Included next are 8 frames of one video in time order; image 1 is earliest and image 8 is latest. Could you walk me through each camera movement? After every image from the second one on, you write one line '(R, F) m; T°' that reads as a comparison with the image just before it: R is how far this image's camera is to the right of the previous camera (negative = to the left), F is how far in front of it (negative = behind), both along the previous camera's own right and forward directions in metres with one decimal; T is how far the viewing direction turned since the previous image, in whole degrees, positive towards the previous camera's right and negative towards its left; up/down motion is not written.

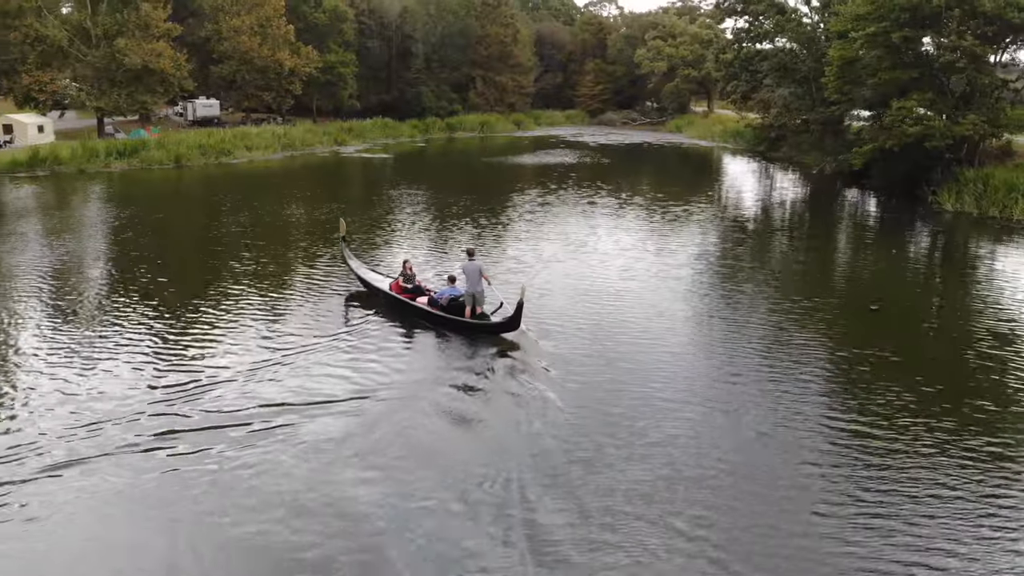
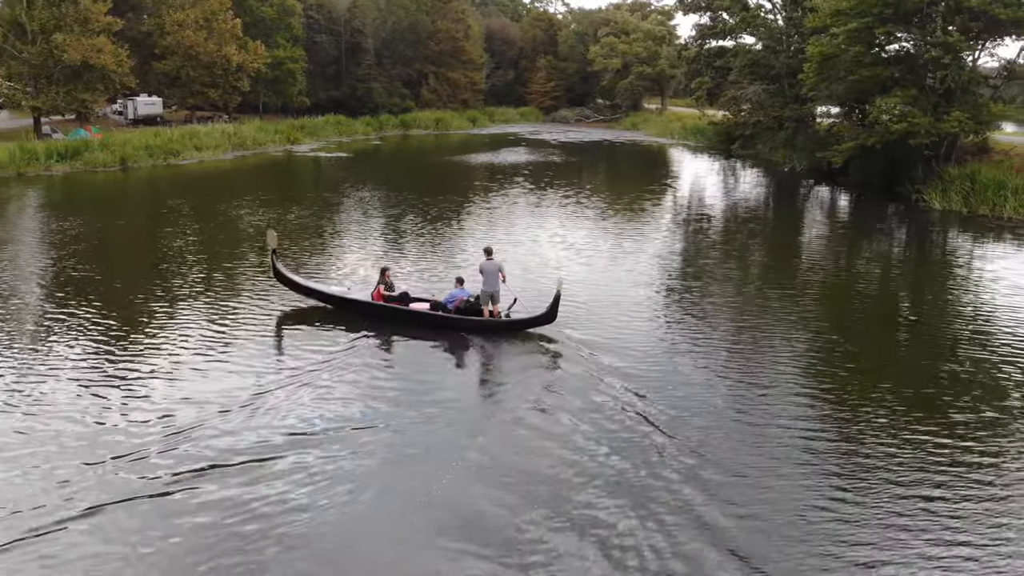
(-1.1, +1.1) m; +4°
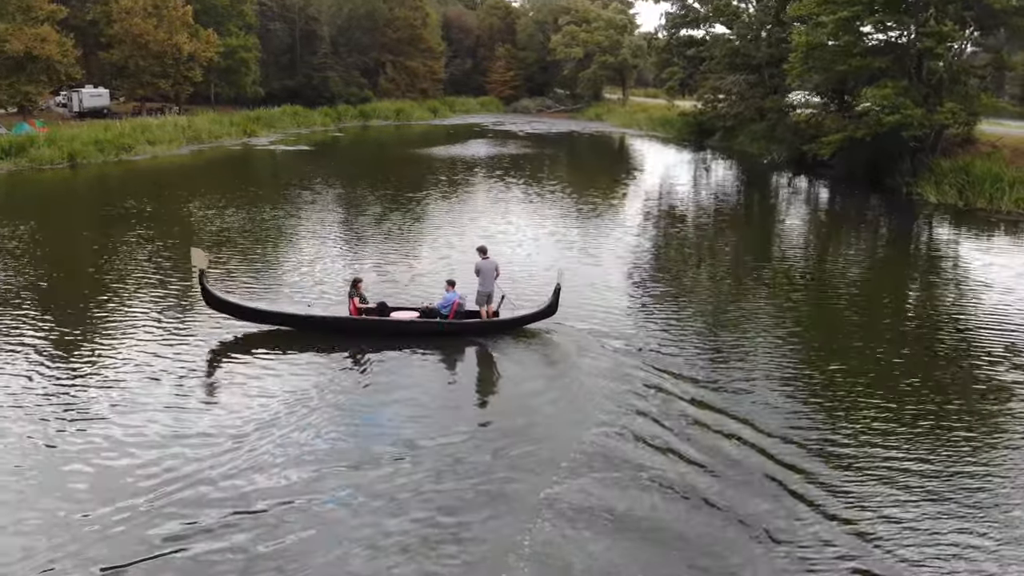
(-1.0, +1.0) m; +3°
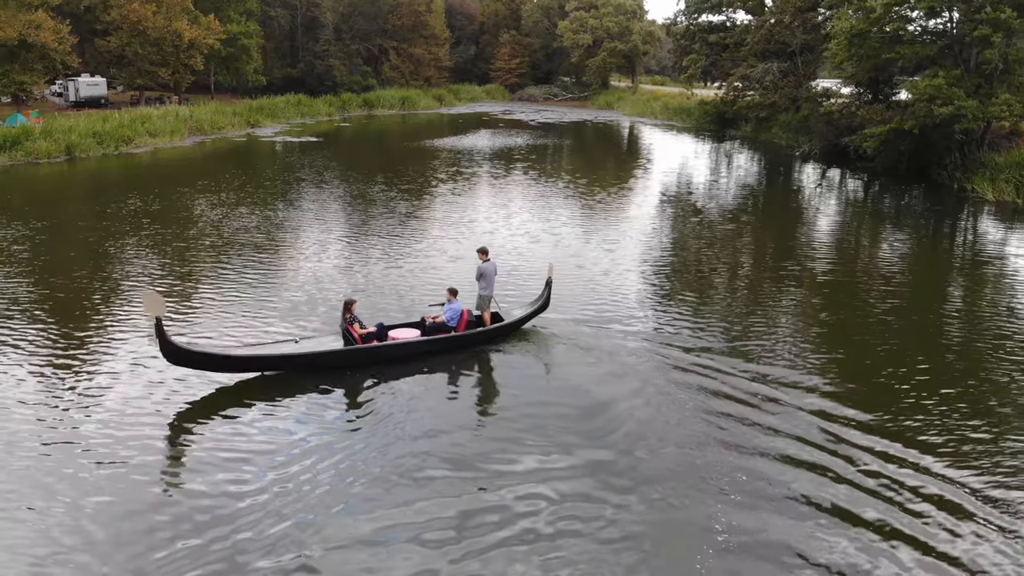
(-0.9, +1.3) m; 0°
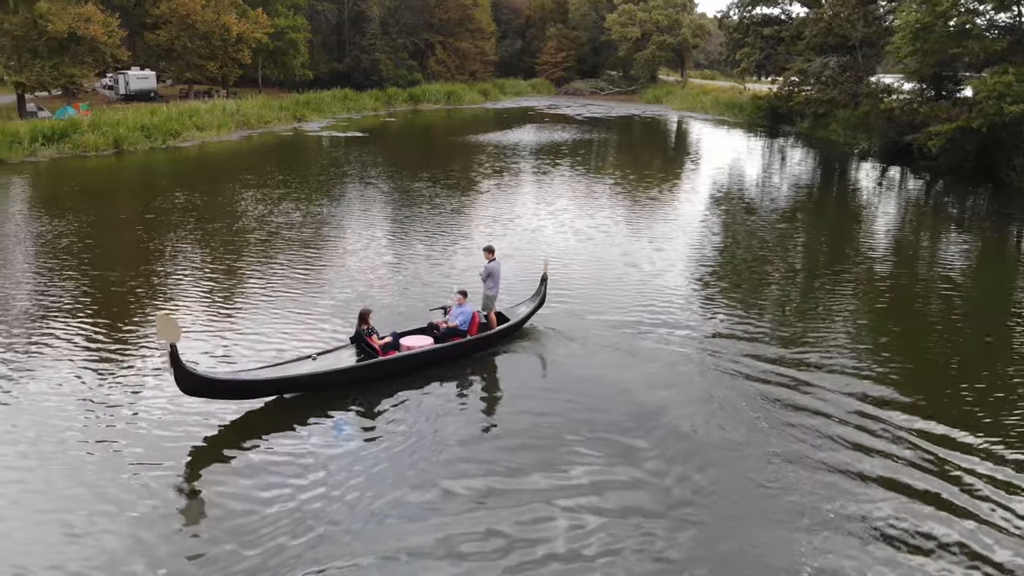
(-0.1, +0.7) m; -3°
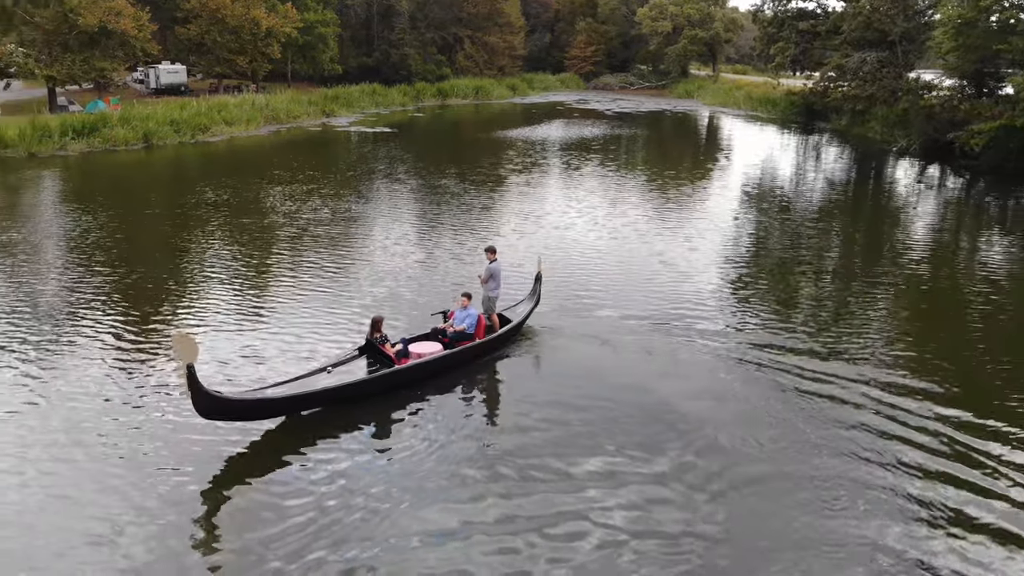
(-0.1, +0.4) m; -2°
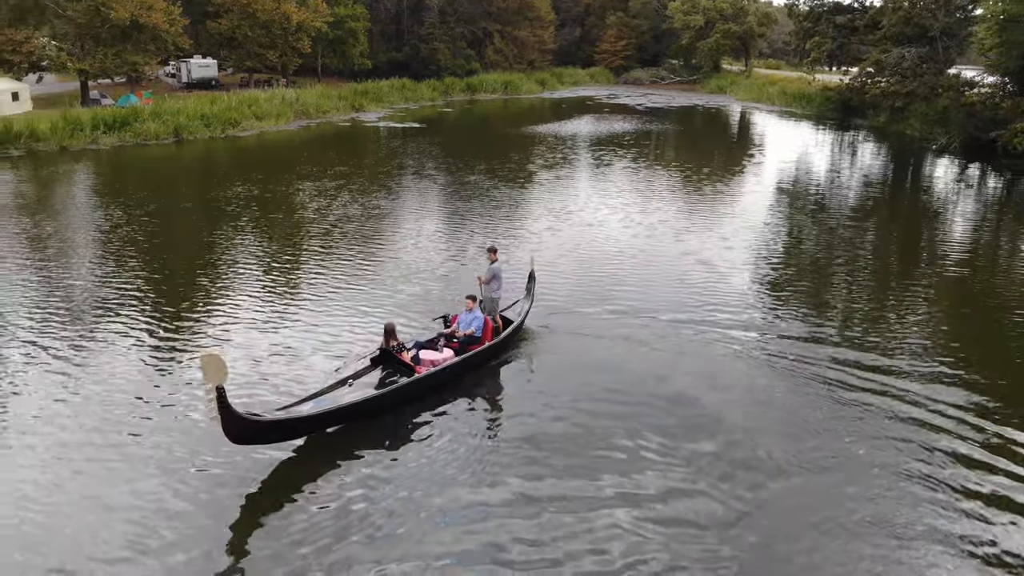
(0.0, +0.3) m; -2°
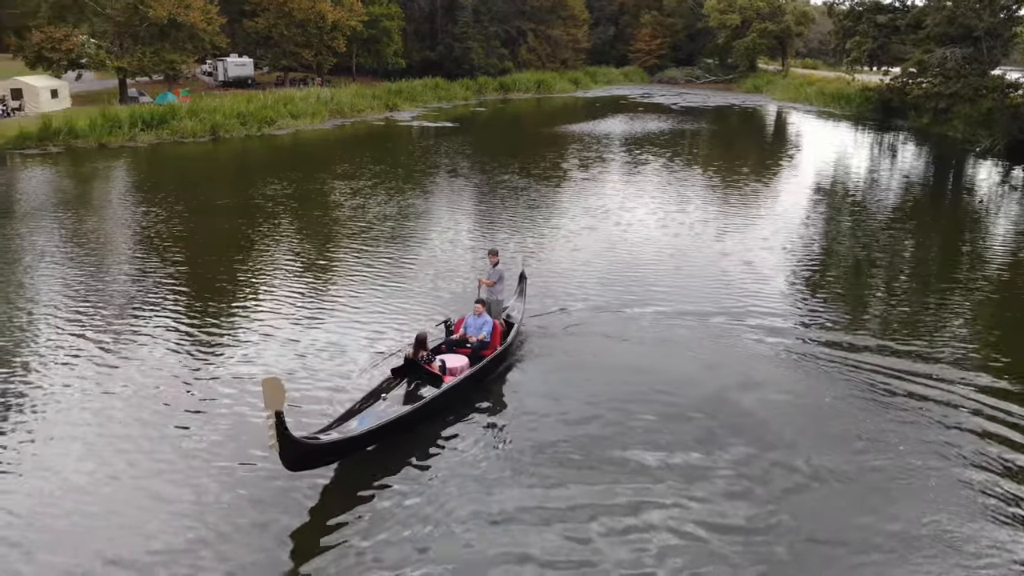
(0.0, +0.1) m; -2°
